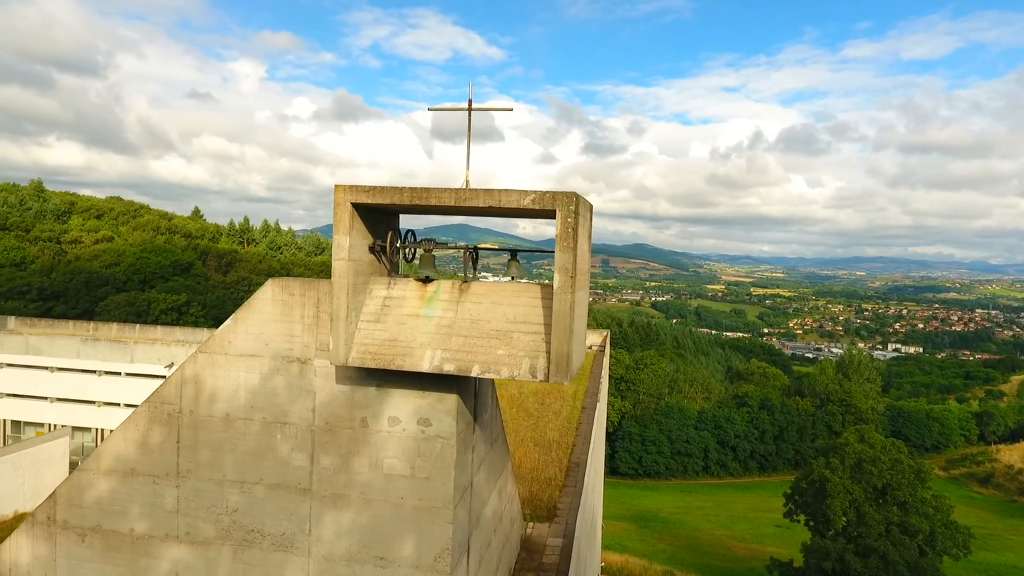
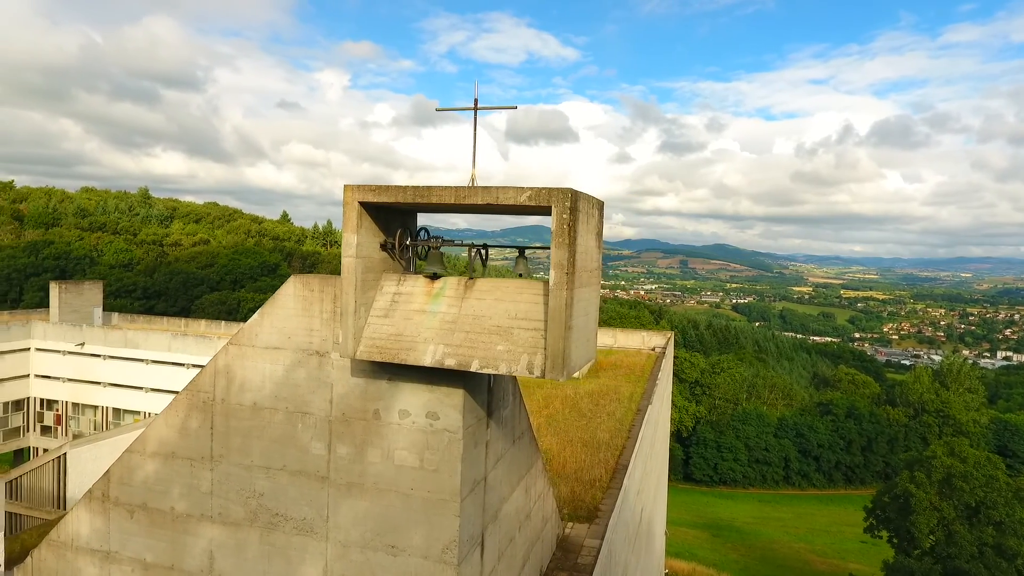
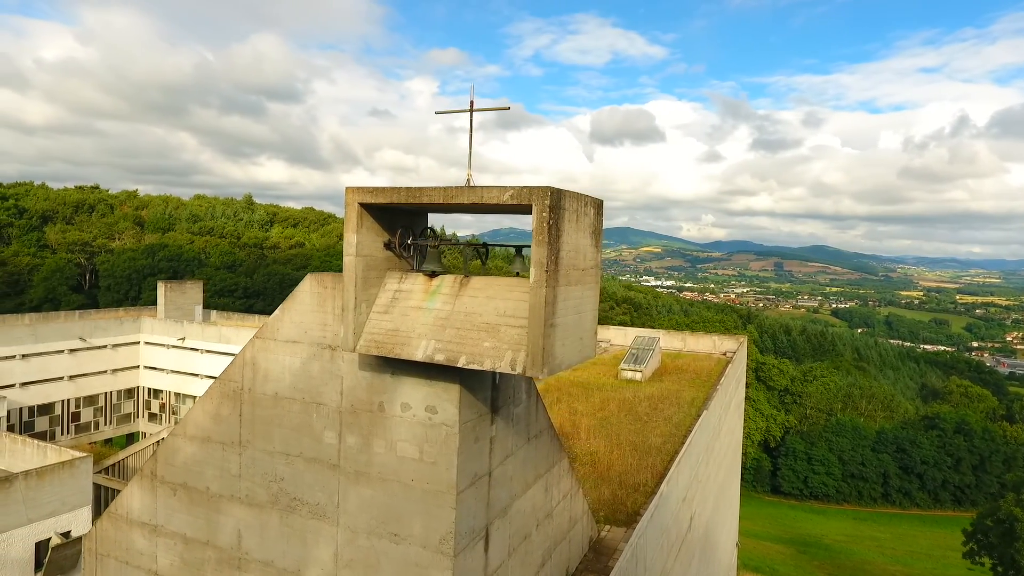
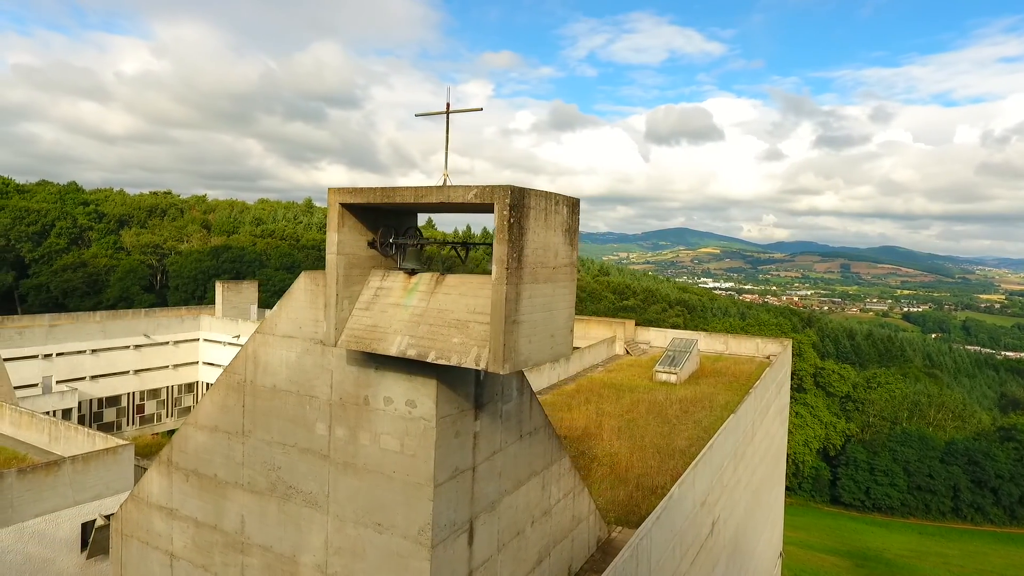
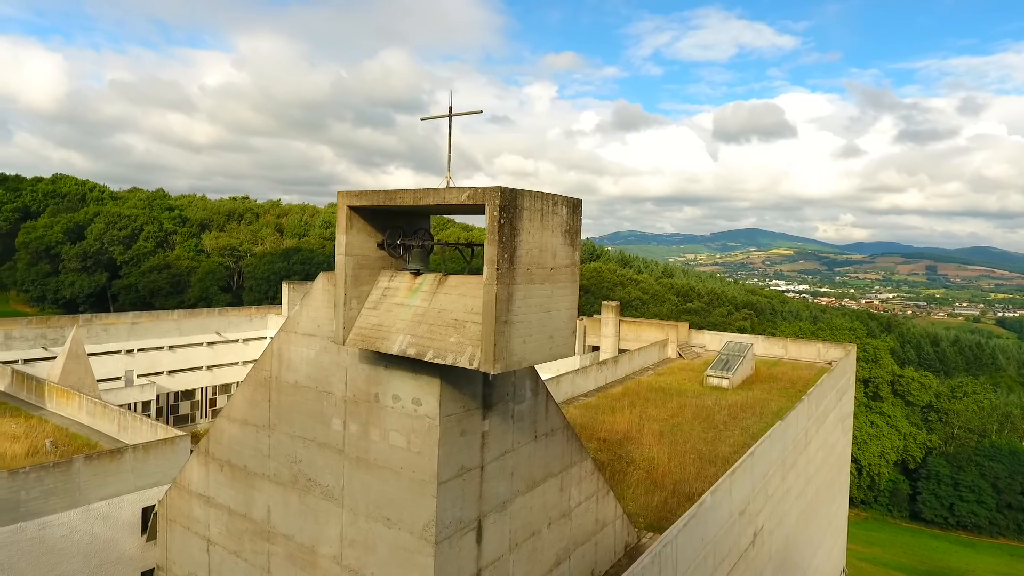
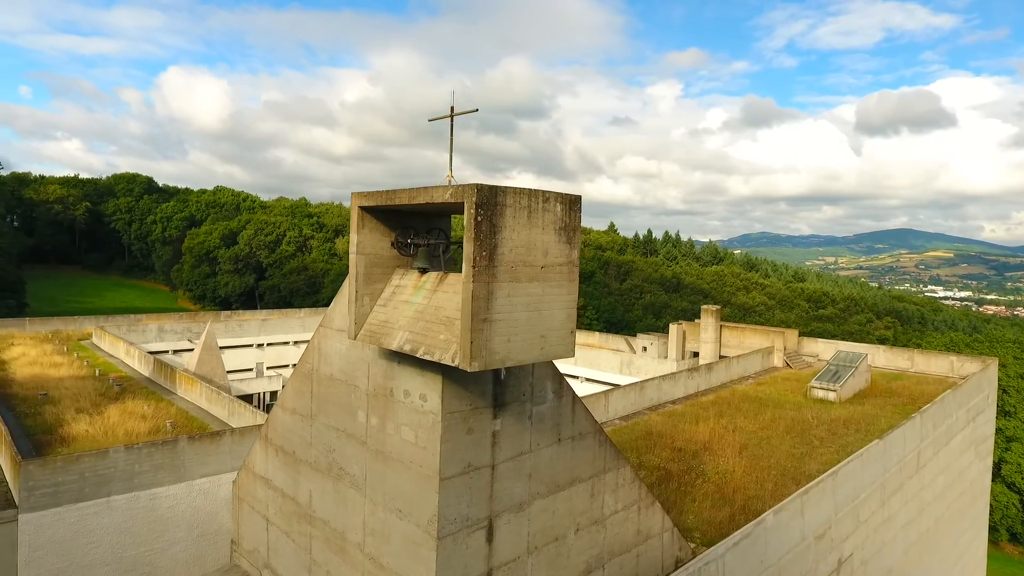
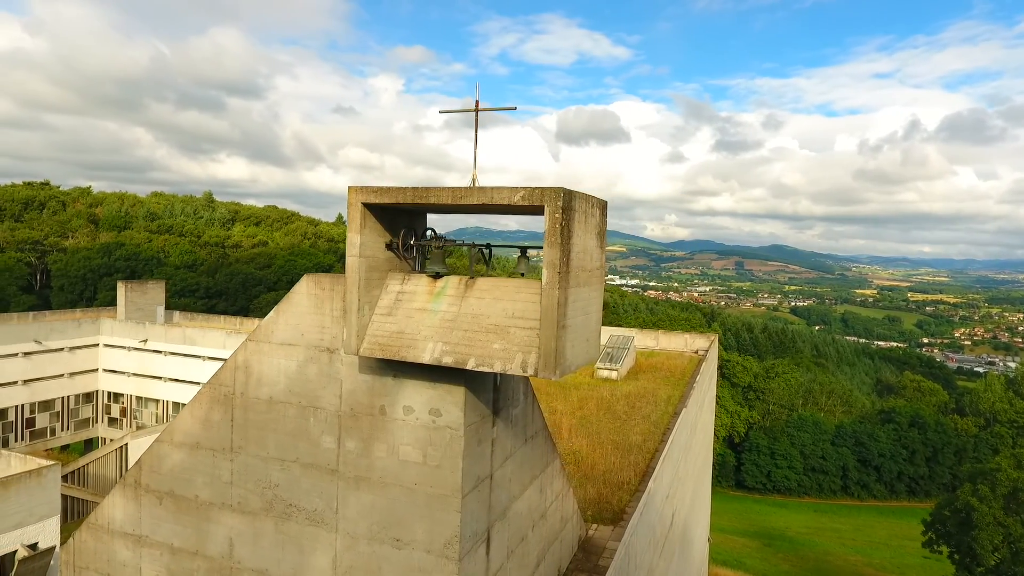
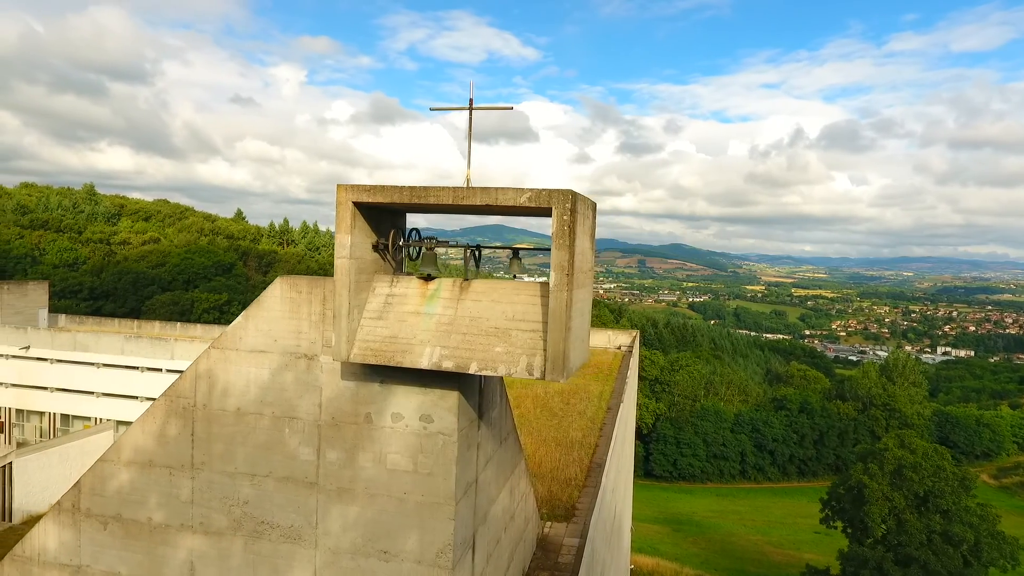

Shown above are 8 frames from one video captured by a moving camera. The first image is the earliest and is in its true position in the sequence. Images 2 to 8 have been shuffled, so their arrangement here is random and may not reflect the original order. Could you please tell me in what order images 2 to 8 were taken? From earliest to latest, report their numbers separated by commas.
8, 2, 7, 3, 4, 5, 6
